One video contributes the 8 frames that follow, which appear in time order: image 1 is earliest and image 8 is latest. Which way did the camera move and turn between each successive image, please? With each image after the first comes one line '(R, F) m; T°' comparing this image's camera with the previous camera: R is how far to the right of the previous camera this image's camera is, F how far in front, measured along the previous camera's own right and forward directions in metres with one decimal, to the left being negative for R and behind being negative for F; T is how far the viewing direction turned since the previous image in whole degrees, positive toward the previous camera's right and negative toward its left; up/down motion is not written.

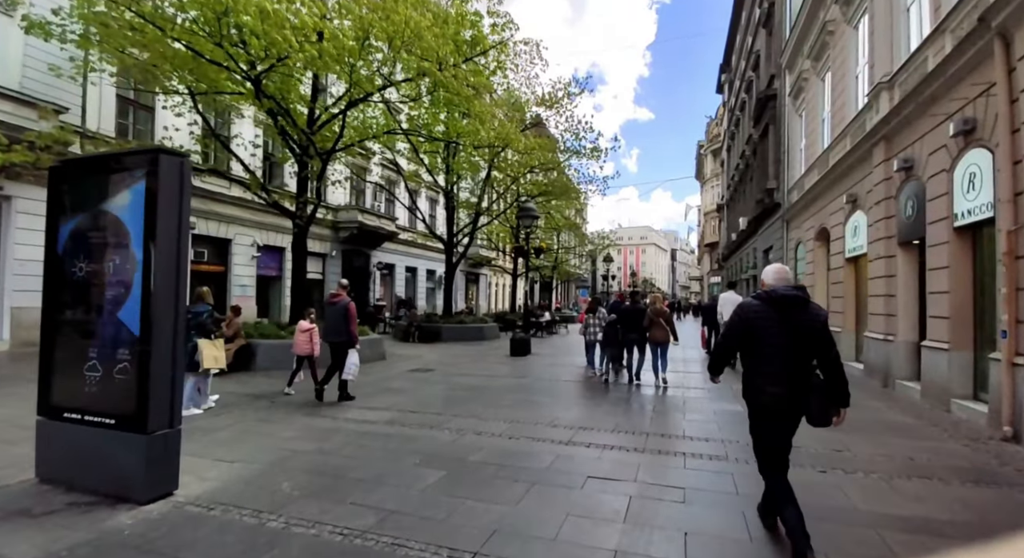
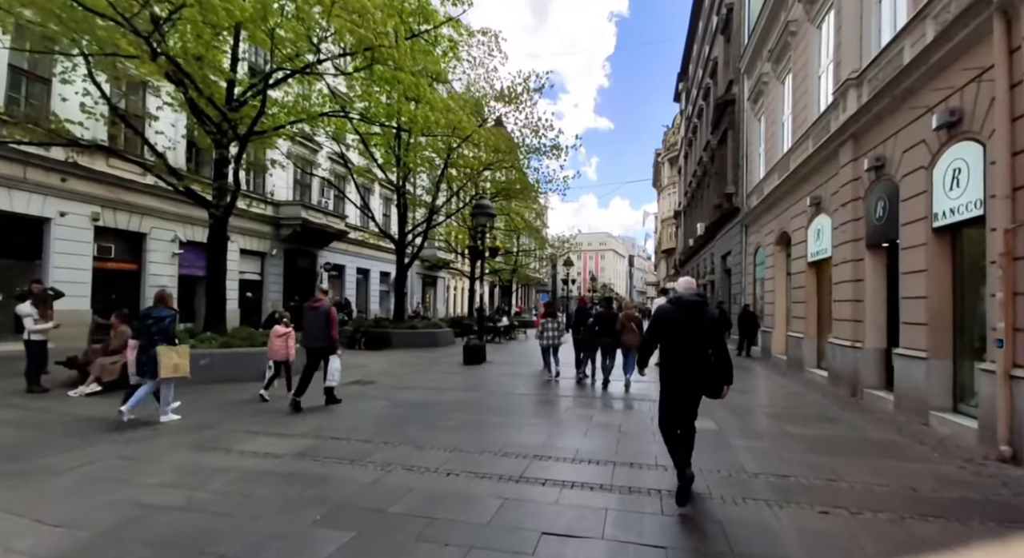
(+0.2, +0.9) m; +5°
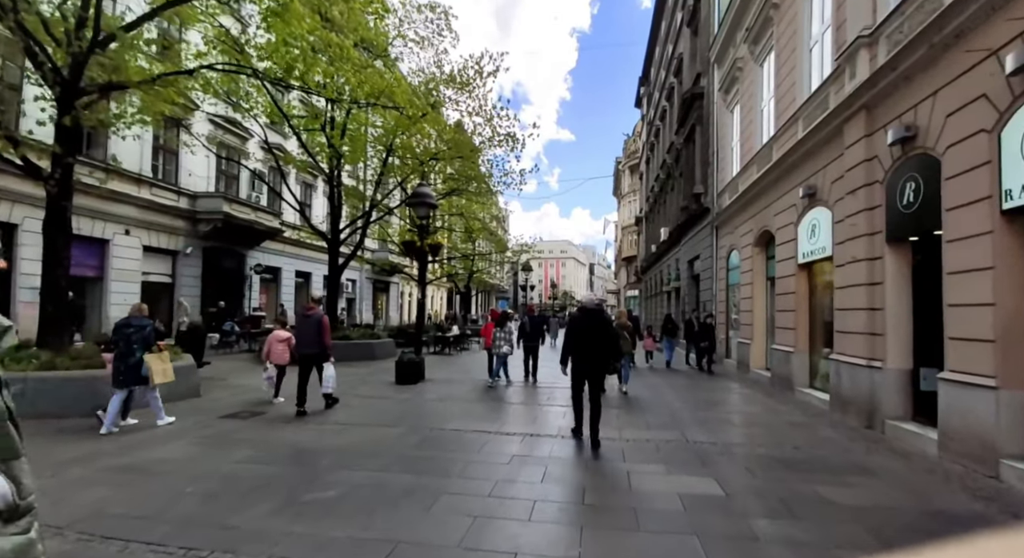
(+0.4, +2.0) m; +4°
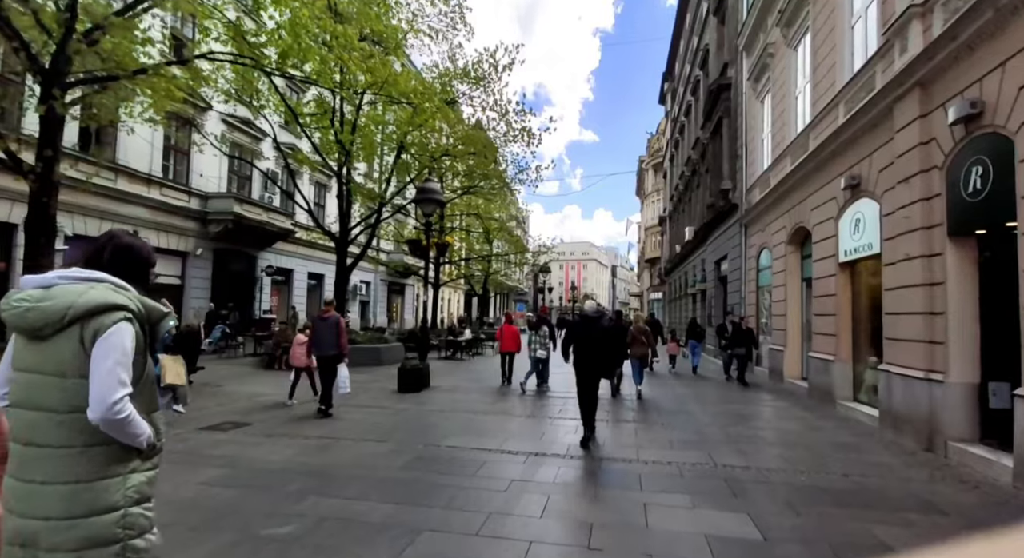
(+0.2, +0.7) m; -2°
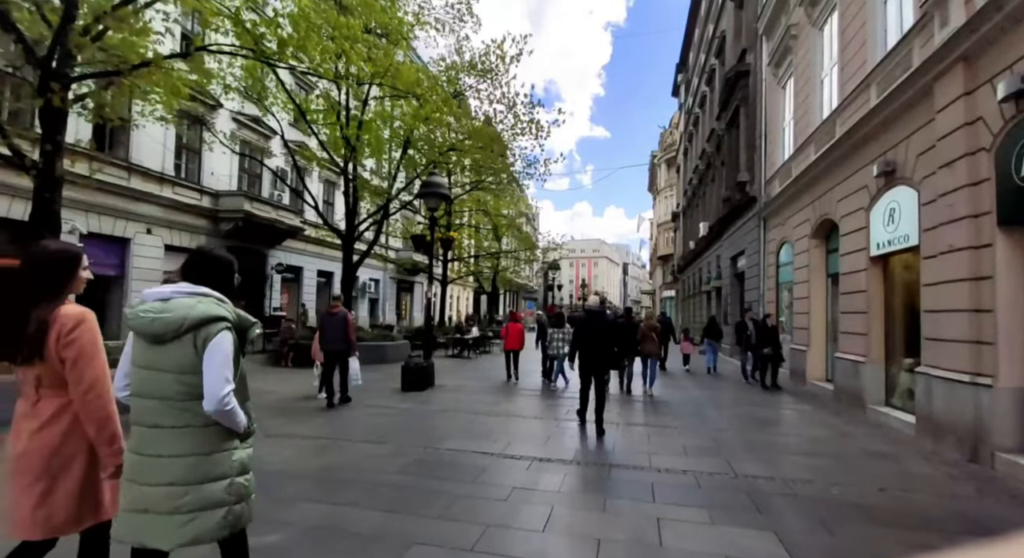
(+0.1, +0.4) m; -1°
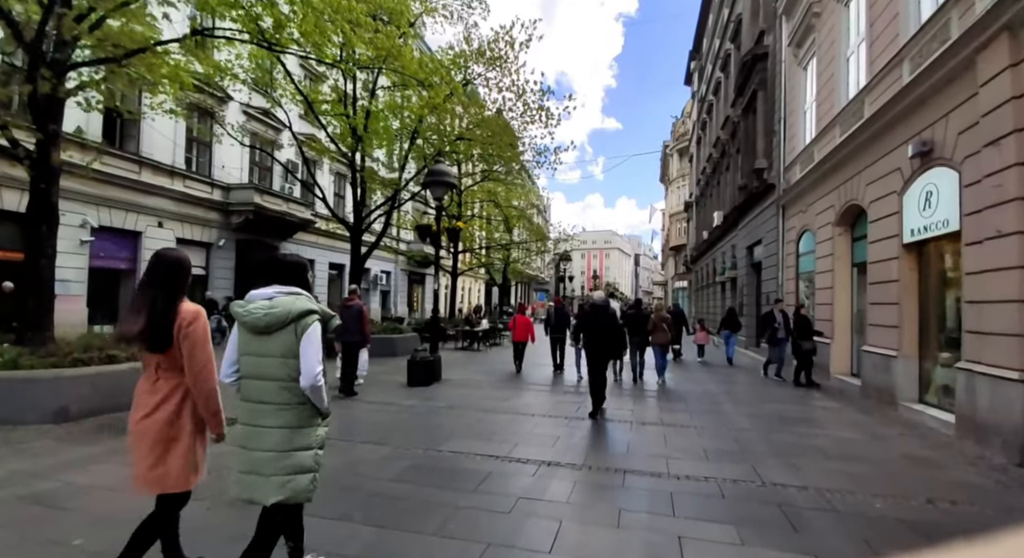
(+0.1, +0.4) m; -1°
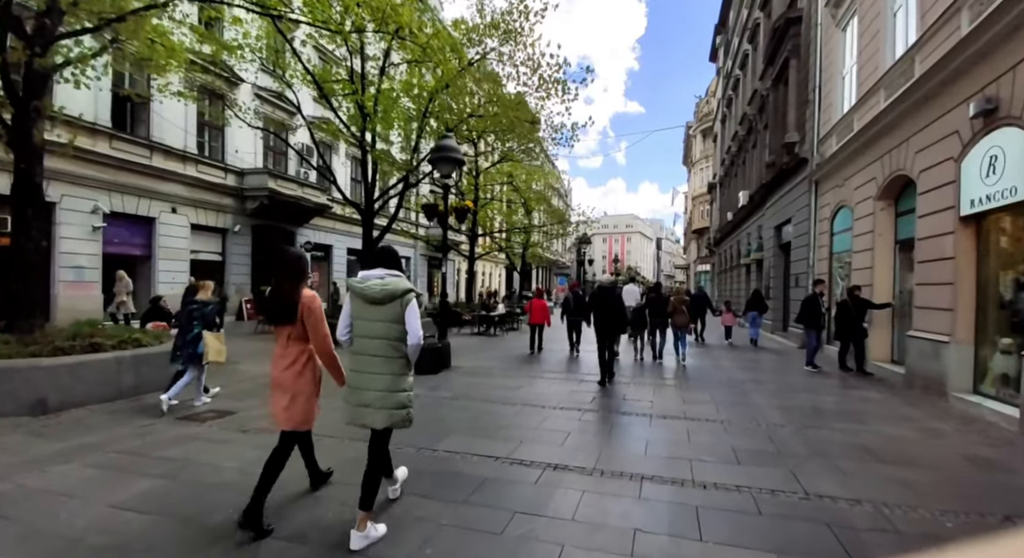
(+0.2, +0.6) m; -2°
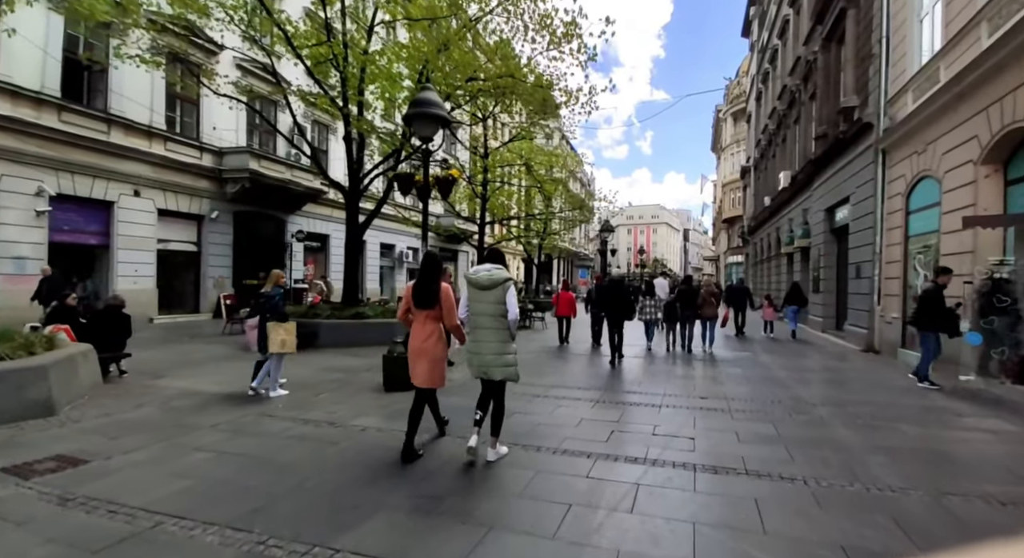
(+0.4, +1.9) m; -3°
